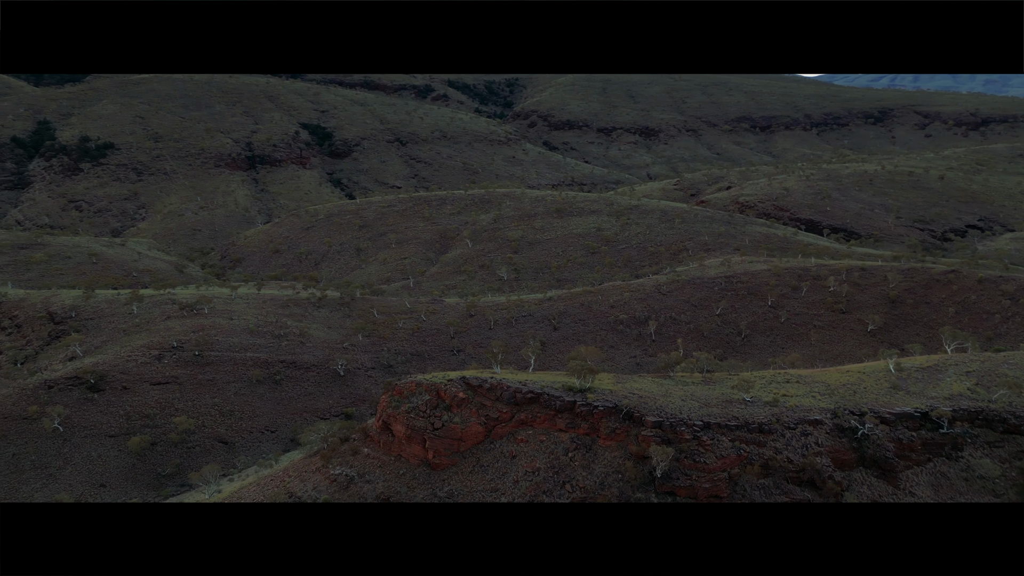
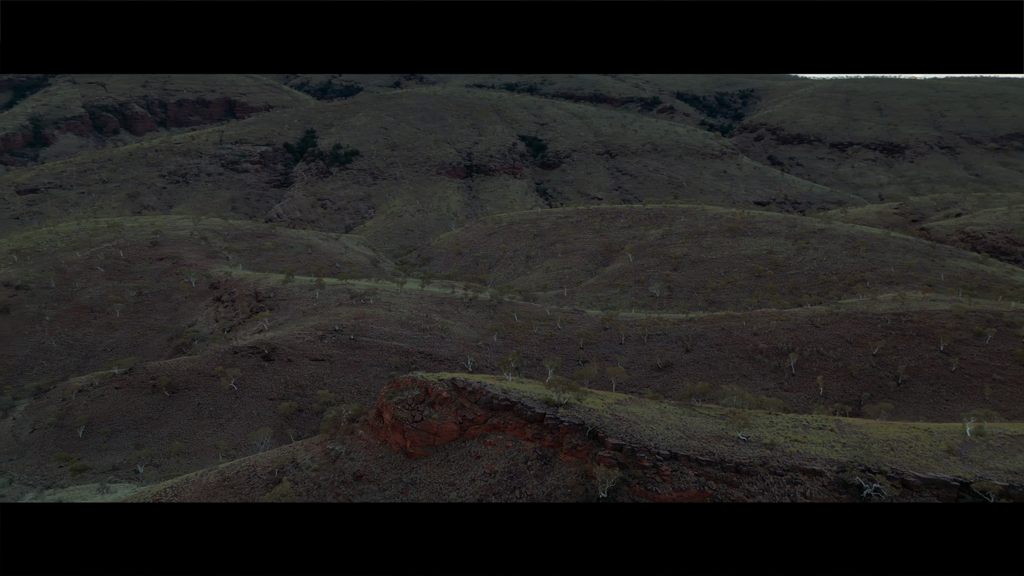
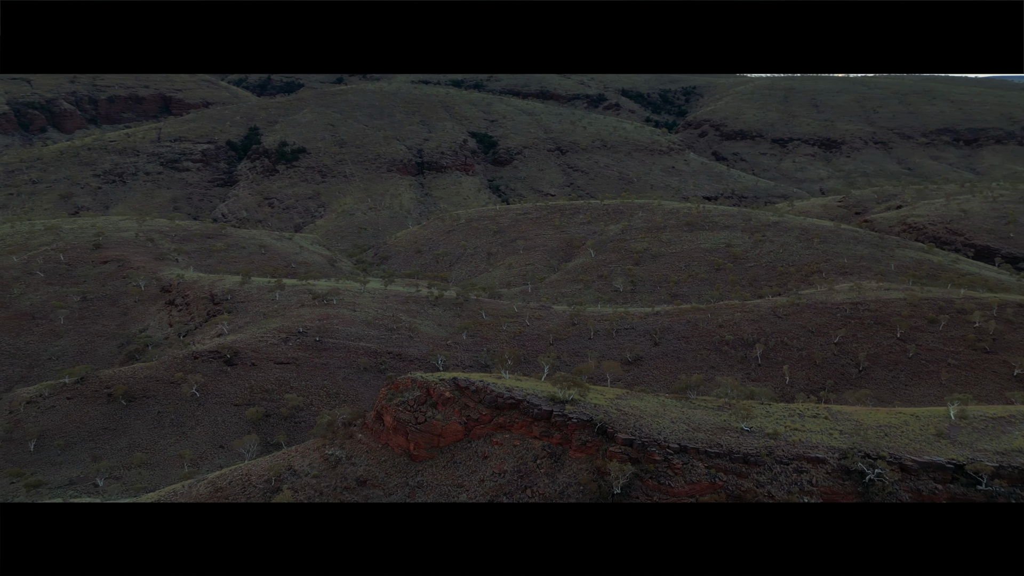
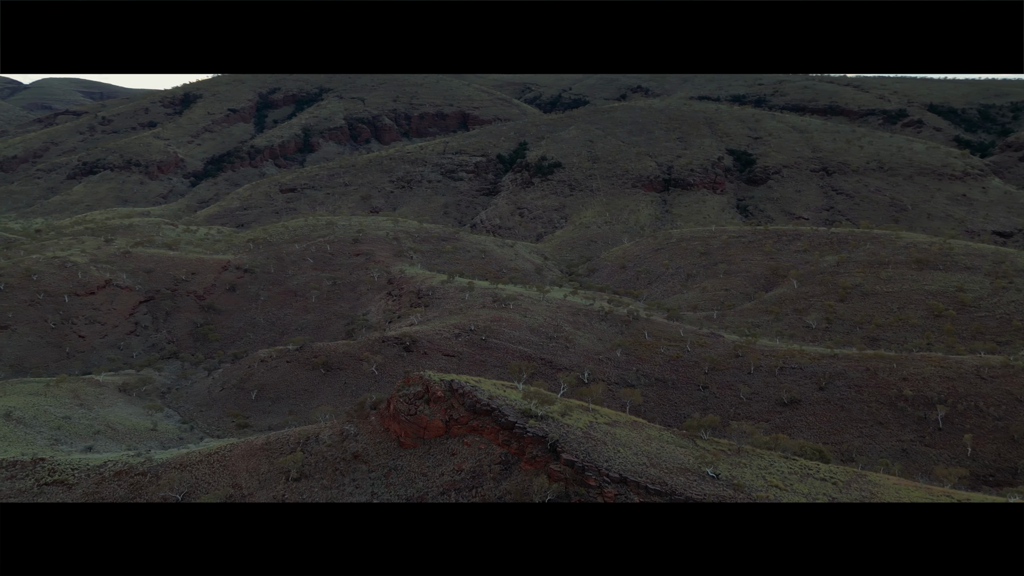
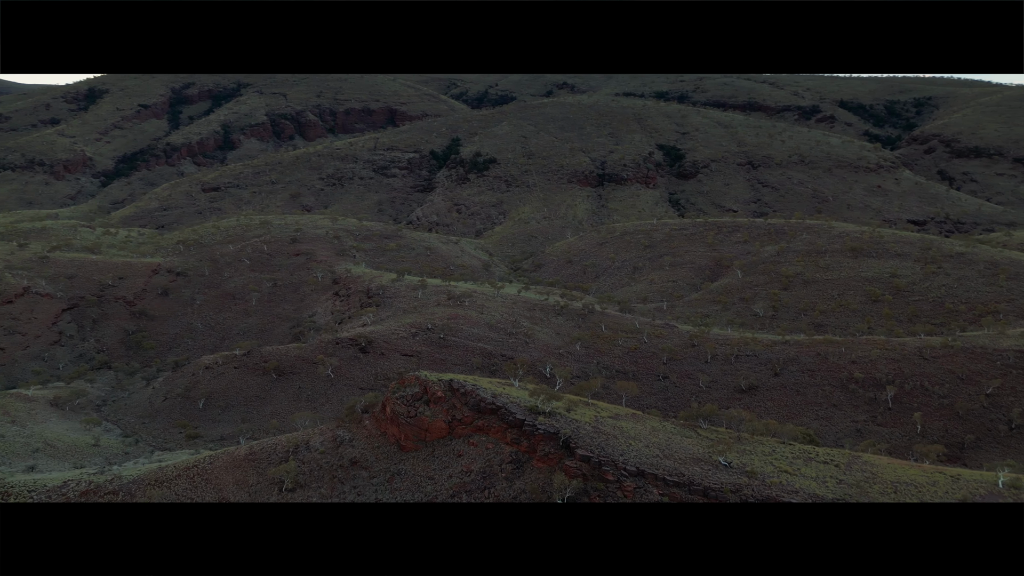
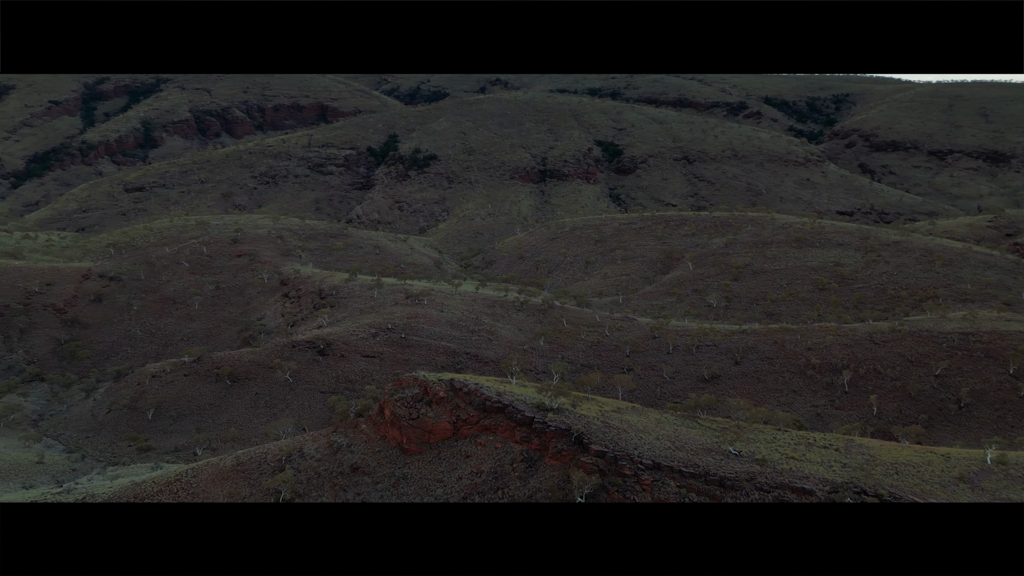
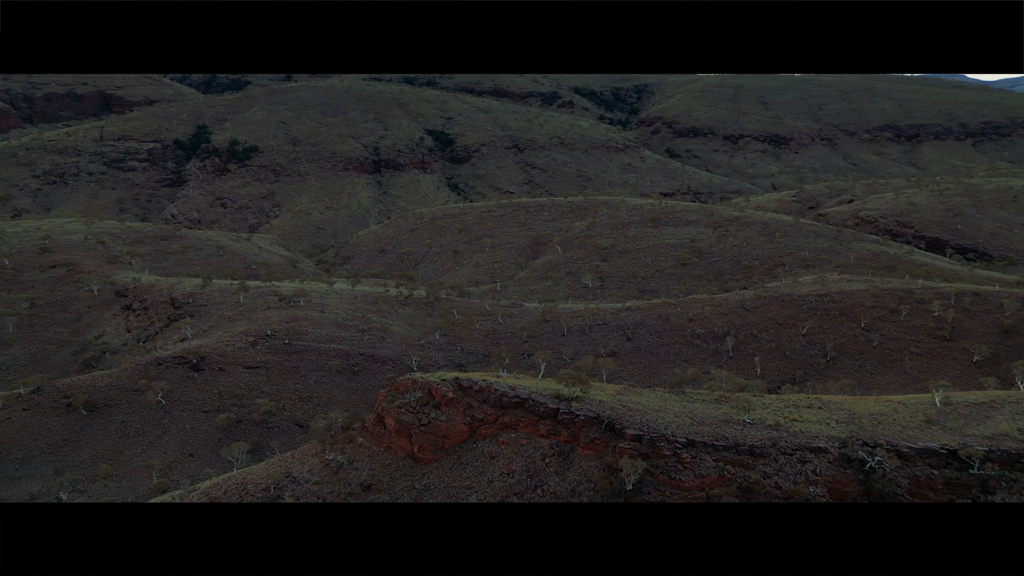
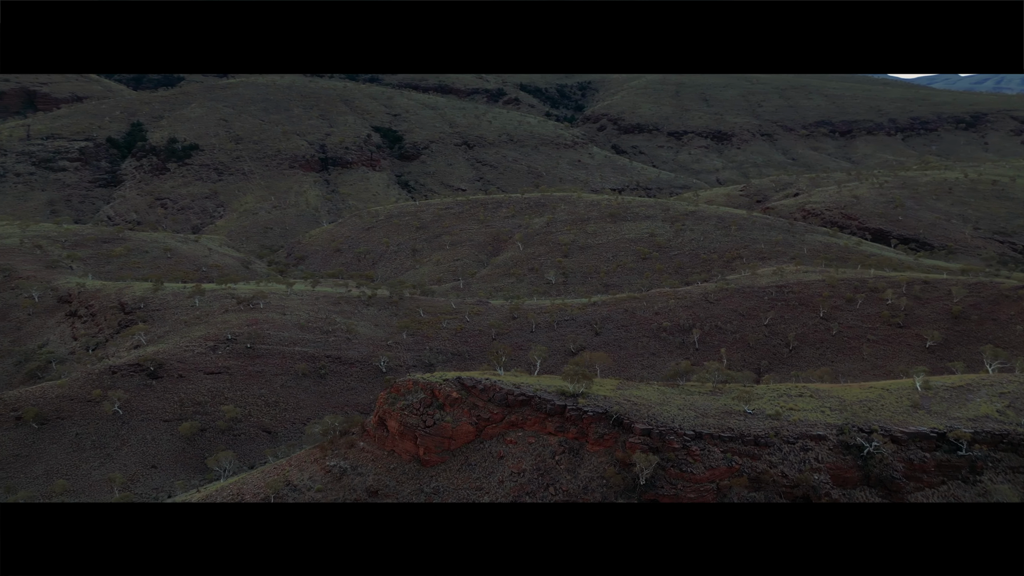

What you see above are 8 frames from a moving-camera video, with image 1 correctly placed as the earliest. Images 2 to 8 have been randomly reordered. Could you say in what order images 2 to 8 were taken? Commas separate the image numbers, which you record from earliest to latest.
8, 7, 3, 2, 6, 5, 4
